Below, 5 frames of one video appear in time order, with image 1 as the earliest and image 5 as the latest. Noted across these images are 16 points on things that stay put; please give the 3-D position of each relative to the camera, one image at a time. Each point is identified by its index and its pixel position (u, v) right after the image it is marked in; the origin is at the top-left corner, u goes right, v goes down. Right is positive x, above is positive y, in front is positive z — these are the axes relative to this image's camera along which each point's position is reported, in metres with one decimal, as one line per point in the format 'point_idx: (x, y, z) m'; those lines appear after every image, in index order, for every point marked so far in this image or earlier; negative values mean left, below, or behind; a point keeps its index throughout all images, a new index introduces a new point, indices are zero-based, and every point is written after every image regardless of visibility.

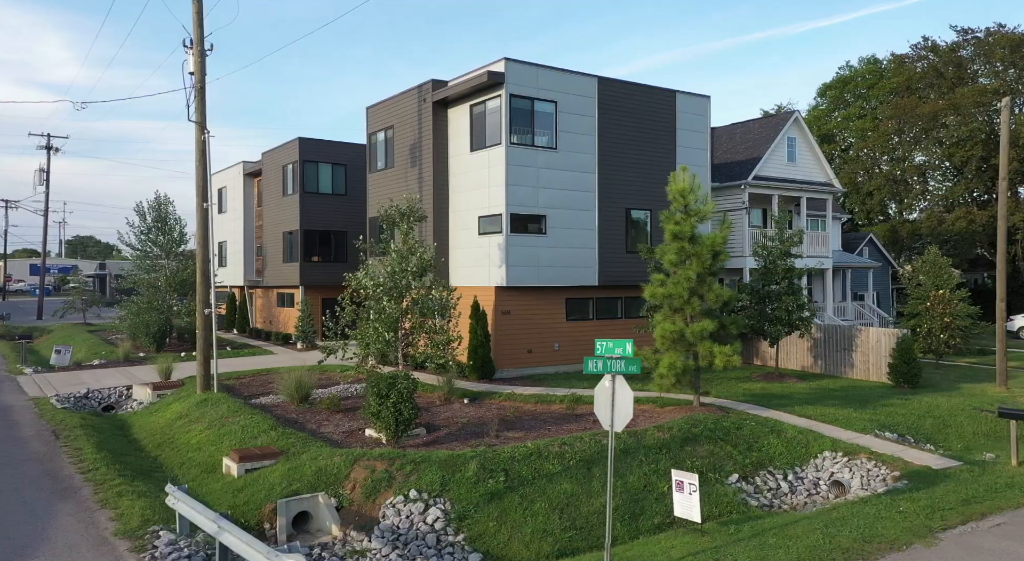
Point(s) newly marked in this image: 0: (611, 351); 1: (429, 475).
0: (+1.1, -0.8, +9.1) m
1: (-1.2, -2.7, +11.8) m
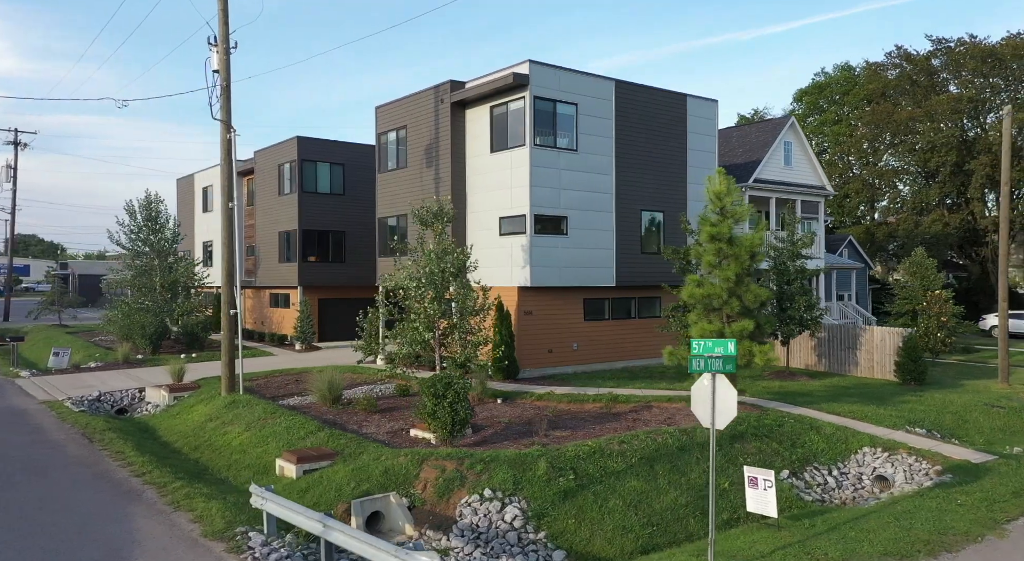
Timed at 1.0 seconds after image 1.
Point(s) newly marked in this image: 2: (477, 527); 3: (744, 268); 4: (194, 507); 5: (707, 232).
0: (+2.2, -0.8, +9.3) m
1: (-0.2, -2.7, +11.9) m
2: (-0.5, -3.3, +11.1) m
3: (+4.5, +0.2, +16.1) m
4: (-4.2, -3.0, +11.3) m
5: (+3.8, +0.9, +16.3) m
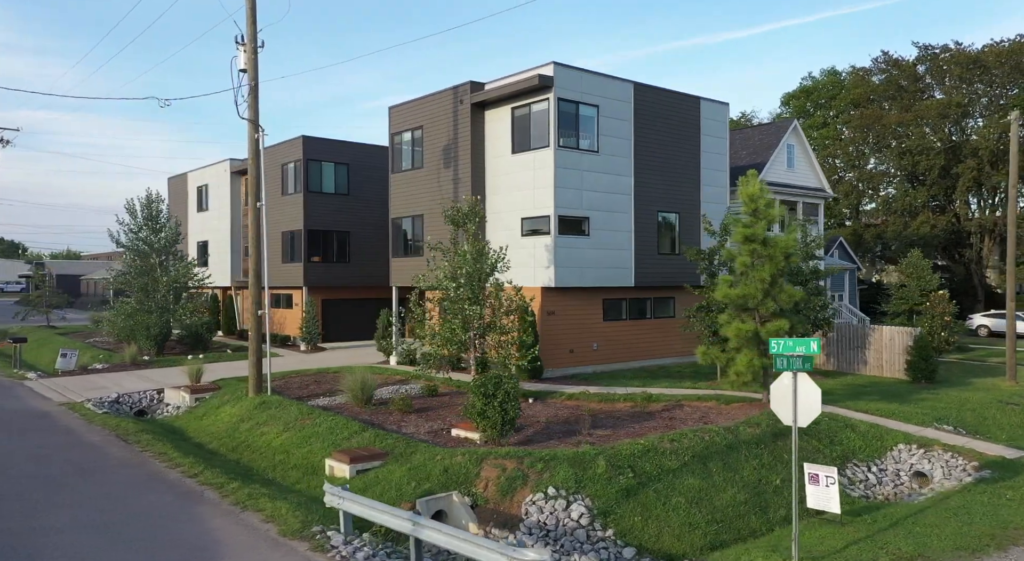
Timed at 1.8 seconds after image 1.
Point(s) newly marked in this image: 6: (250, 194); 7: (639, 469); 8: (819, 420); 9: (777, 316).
0: (+3.2, -0.8, +9.5) m
1: (+0.7, -2.7, +12.0) m
2: (+0.4, -3.3, +11.2) m
3: (+5.2, +0.2, +16.4) m
4: (-3.3, -3.0, +11.2) m
5: (+4.5, +0.9, +16.6) m
6: (-5.8, +1.9, +18.5) m
7: (+1.8, -2.7, +12.2) m
8: (+5.7, -2.6, +15.5) m
9: (+5.3, -0.7, +16.7) m
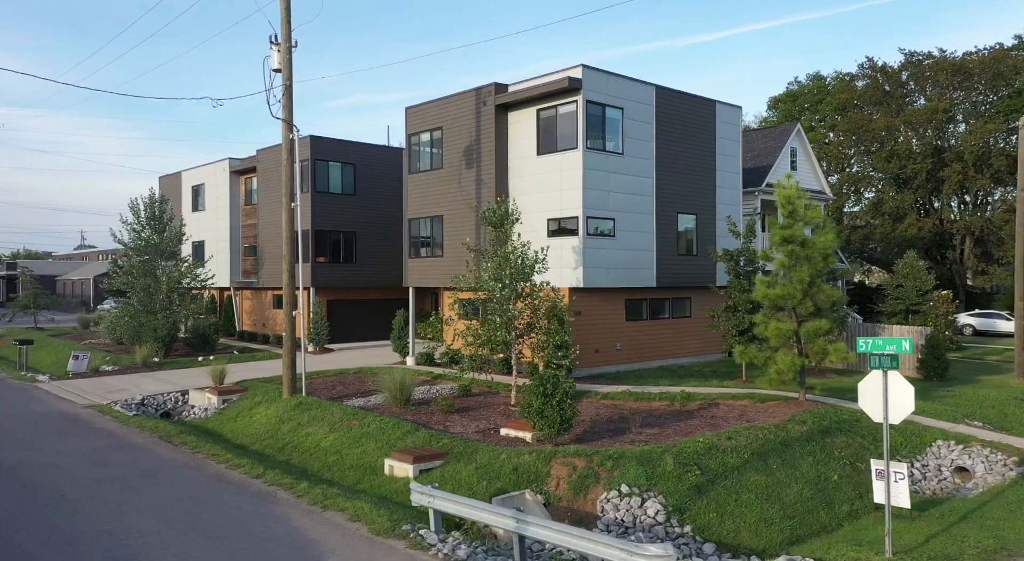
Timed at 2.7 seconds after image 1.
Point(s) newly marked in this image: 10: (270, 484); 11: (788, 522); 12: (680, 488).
0: (+4.3, -0.8, +9.8) m
1: (+1.8, -2.7, +12.1) m
2: (+1.5, -3.3, +11.4) m
3: (+6.1, +0.2, +16.7) m
4: (-2.3, -3.0, +11.2) m
5: (+5.4, +0.9, +16.9) m
6: (-5.0, +1.9, +18.4) m
7: (+2.9, -2.7, +12.4) m
8: (+6.6, -2.6, +15.9) m
9: (+6.1, -0.7, +17.0) m
10: (-3.7, -3.1, +12.6) m
11: (+3.9, -3.4, +11.9) m
12: (+2.4, -2.9, +11.9) m
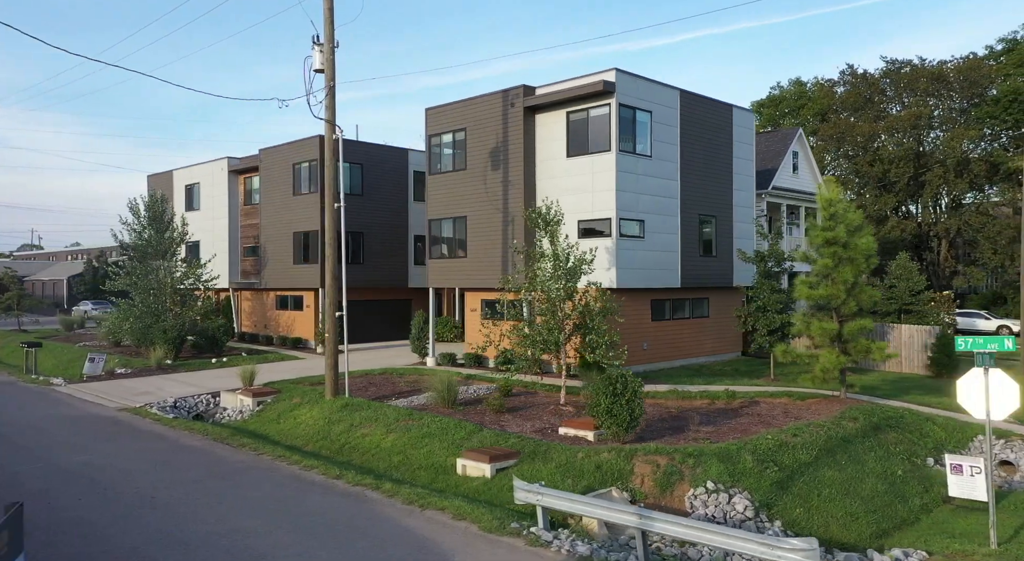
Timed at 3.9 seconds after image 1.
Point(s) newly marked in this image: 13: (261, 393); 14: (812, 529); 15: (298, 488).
0: (+5.7, -0.8, +10.1) m
1: (+3.0, -2.7, +12.4) m
2: (+2.8, -3.3, +11.6) m
3: (+7.1, +0.2, +17.2) m
4: (-1.0, -3.0, +11.3) m
5: (+6.4, +0.9, +17.3) m
6: (-4.0, +1.9, +18.3) m
7: (+4.1, -2.8, +12.8) m
8: (+7.7, -2.6, +16.4) m
9: (+7.1, -0.7, +17.5) m
10: (-2.4, -3.1, +12.6) m
11: (+5.1, -3.4, +12.3) m
12: (+3.6, -3.0, +12.2) m
13: (-5.9, -2.7, +19.9) m
14: (+4.1, -3.5, +11.8) m
15: (-3.2, -3.1, +12.4) m
